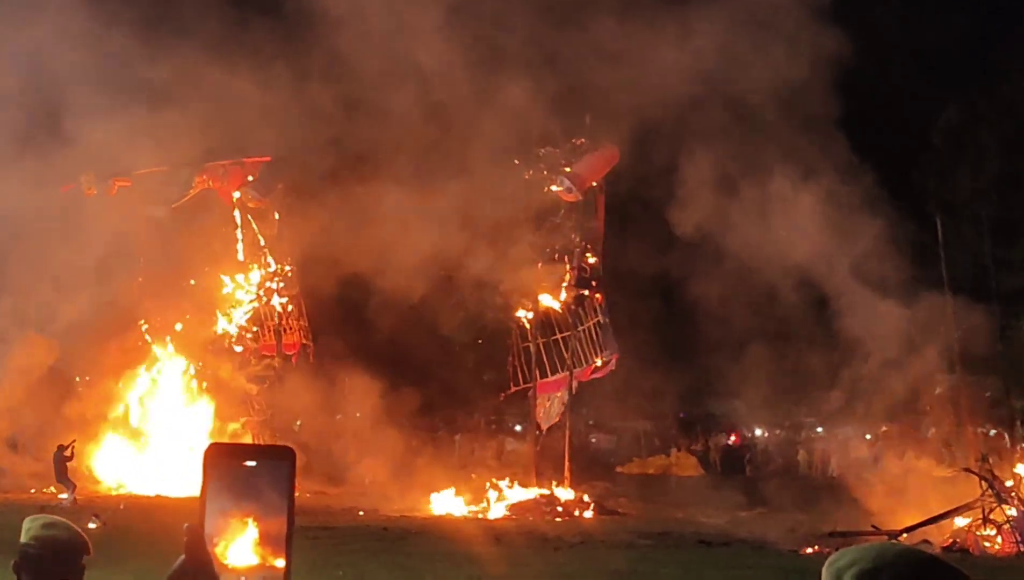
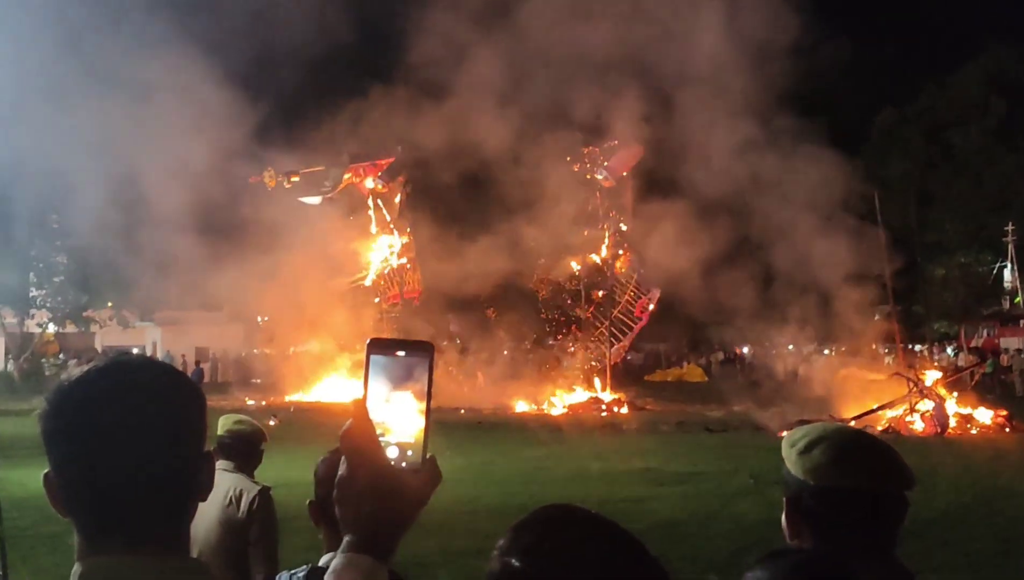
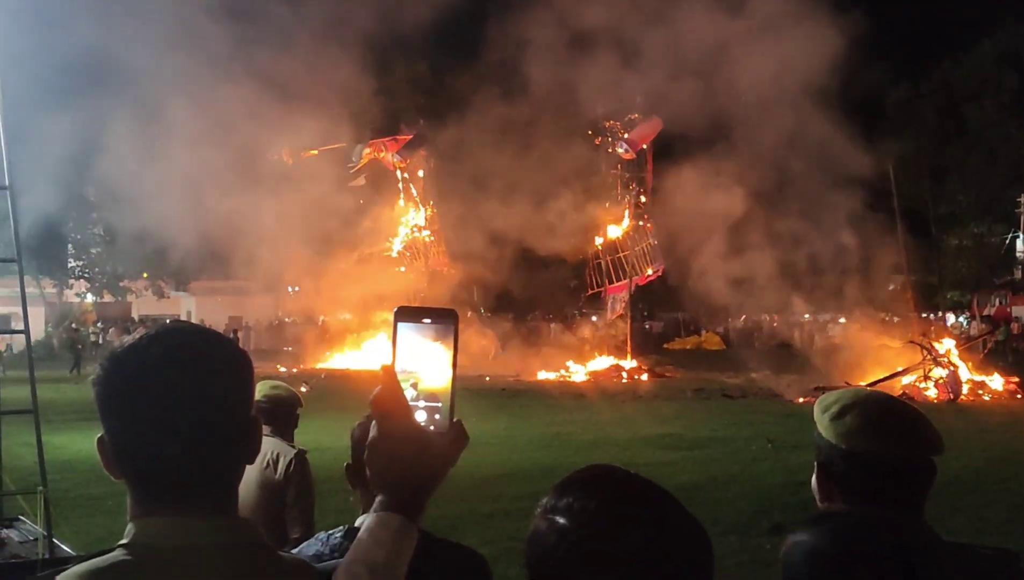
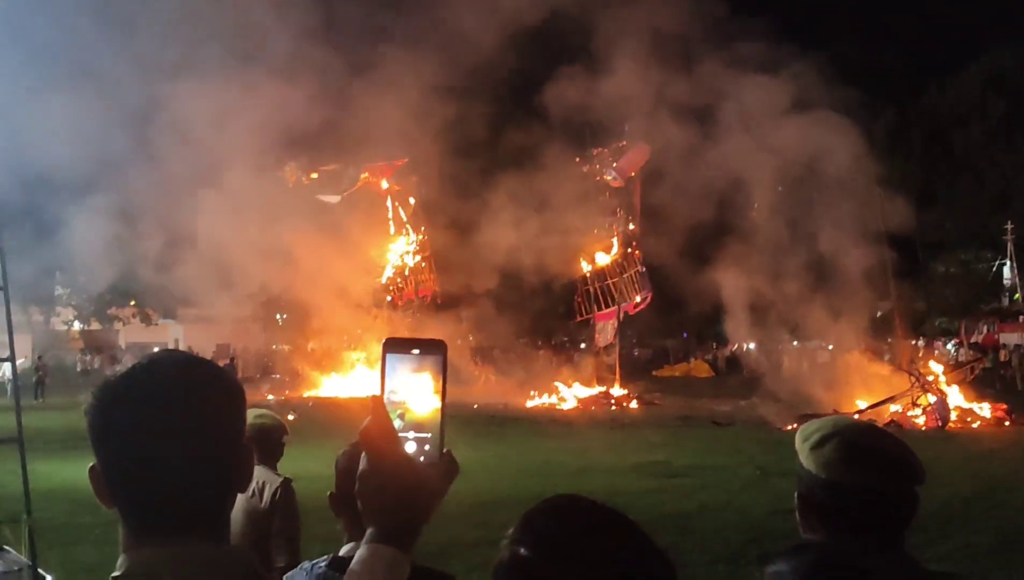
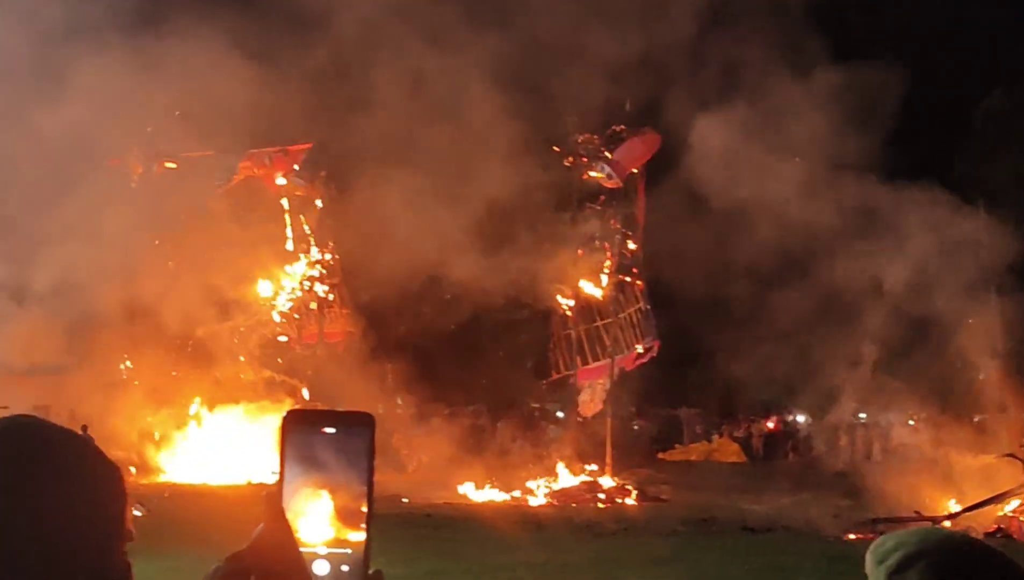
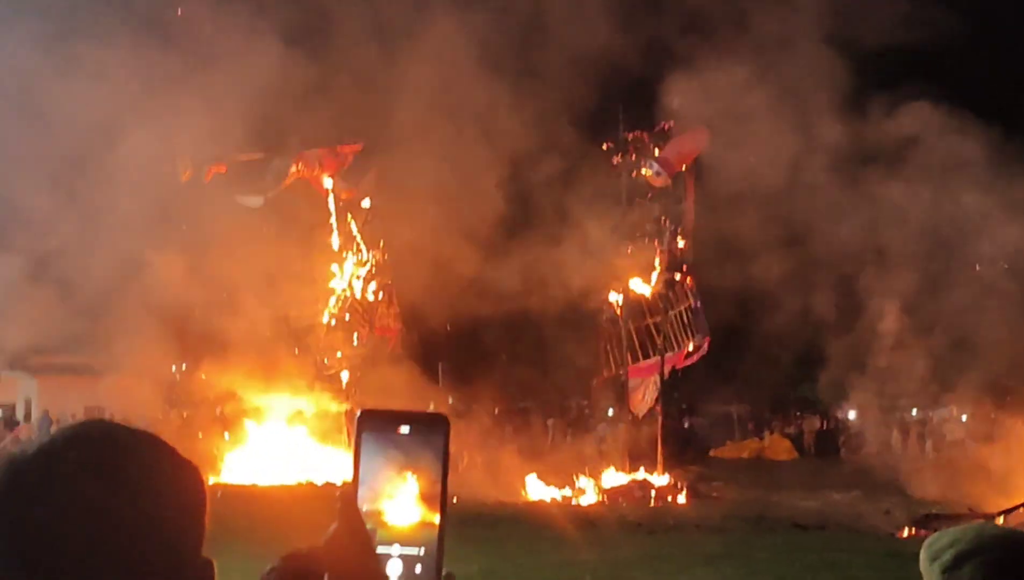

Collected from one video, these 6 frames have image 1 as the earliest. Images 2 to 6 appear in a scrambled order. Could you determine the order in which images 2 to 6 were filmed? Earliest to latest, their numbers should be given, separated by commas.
5, 6, 4, 3, 2
